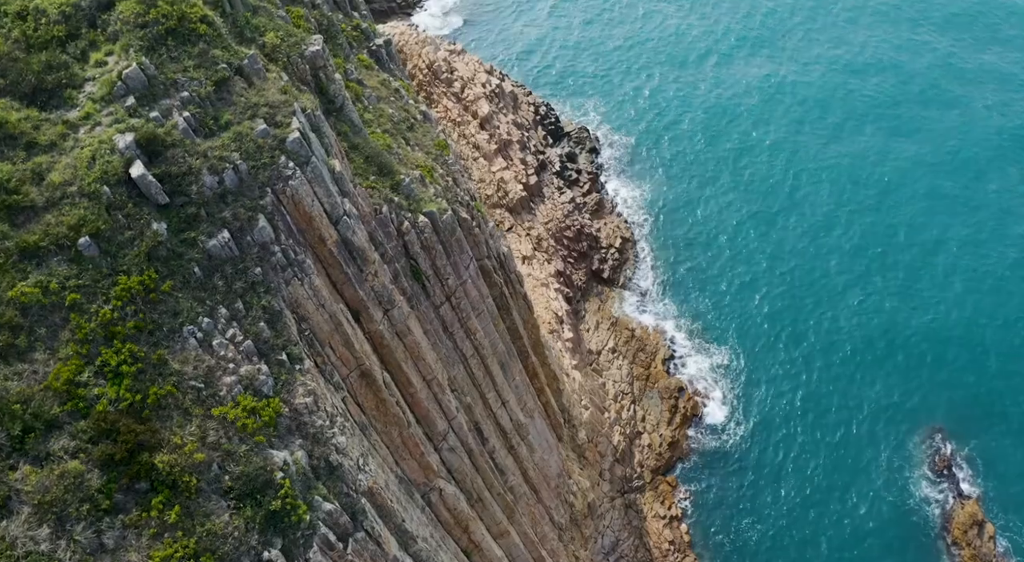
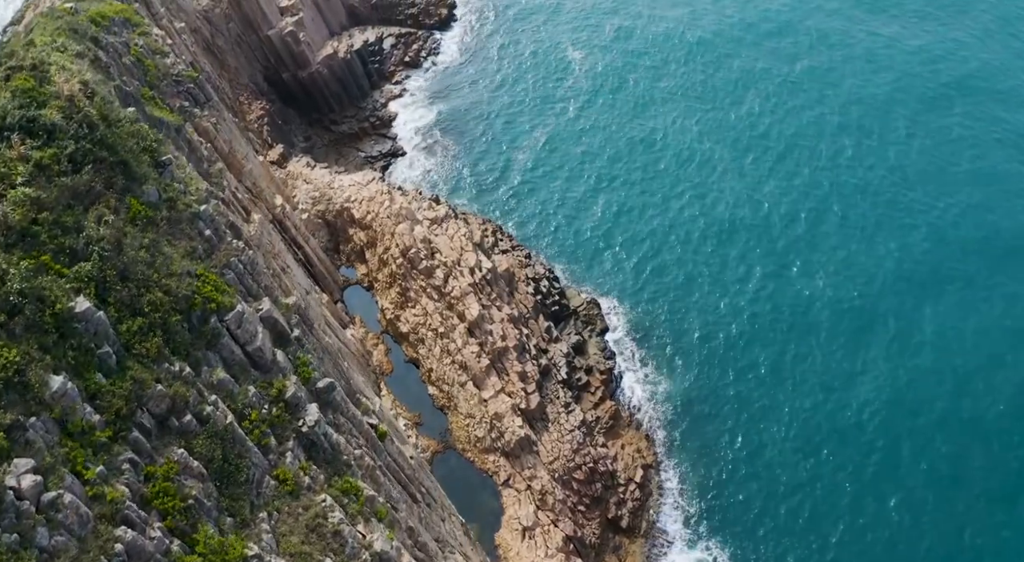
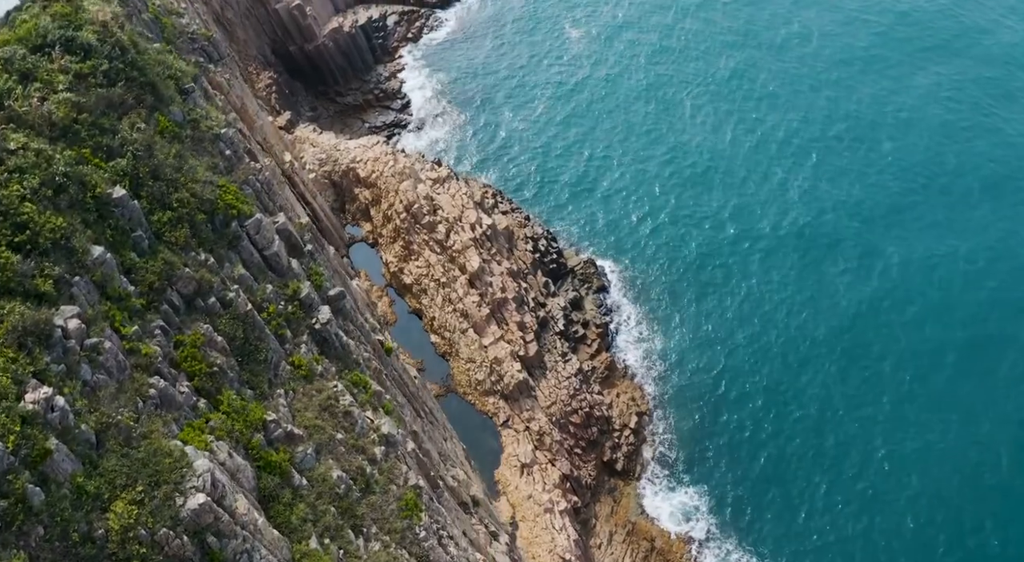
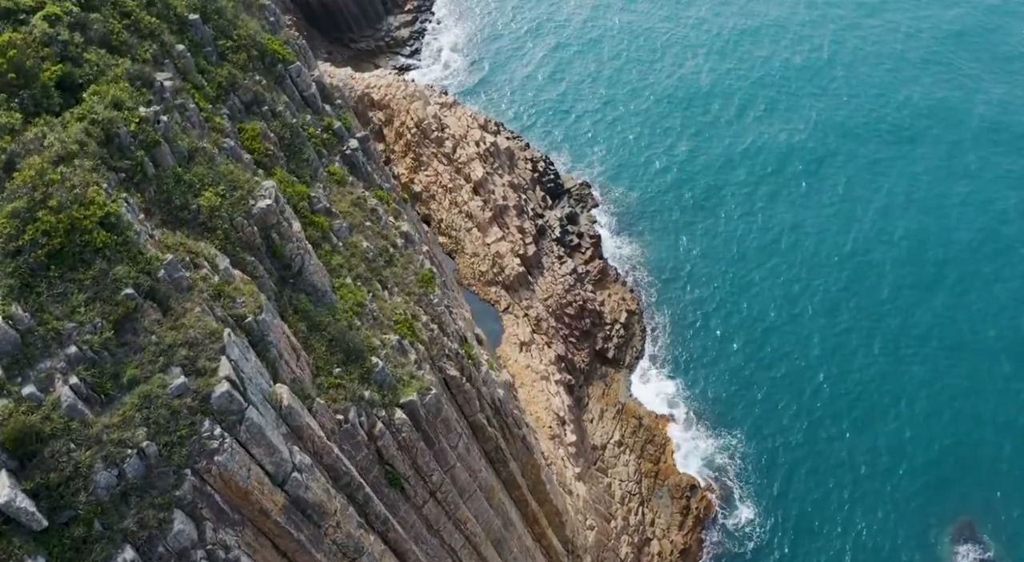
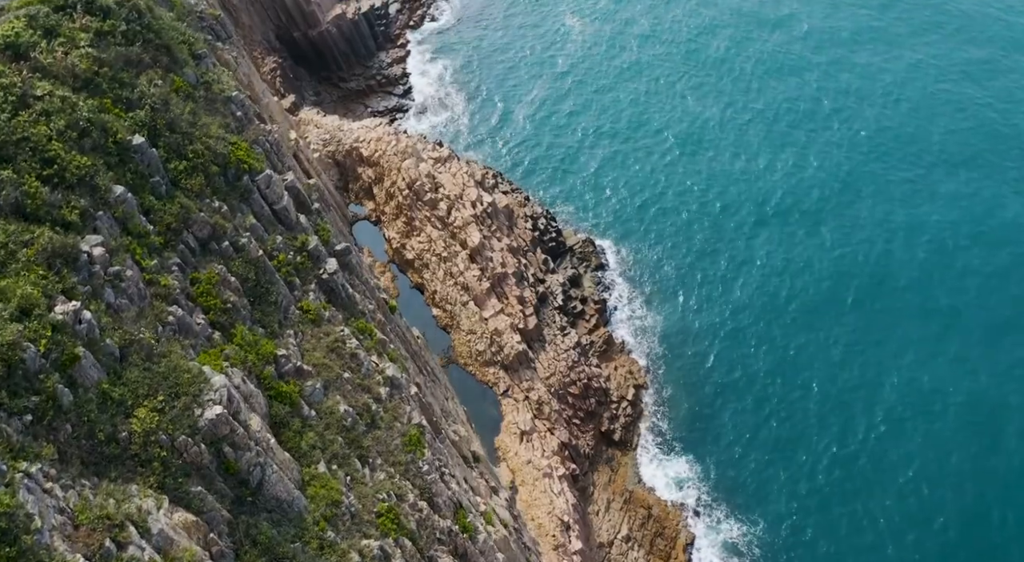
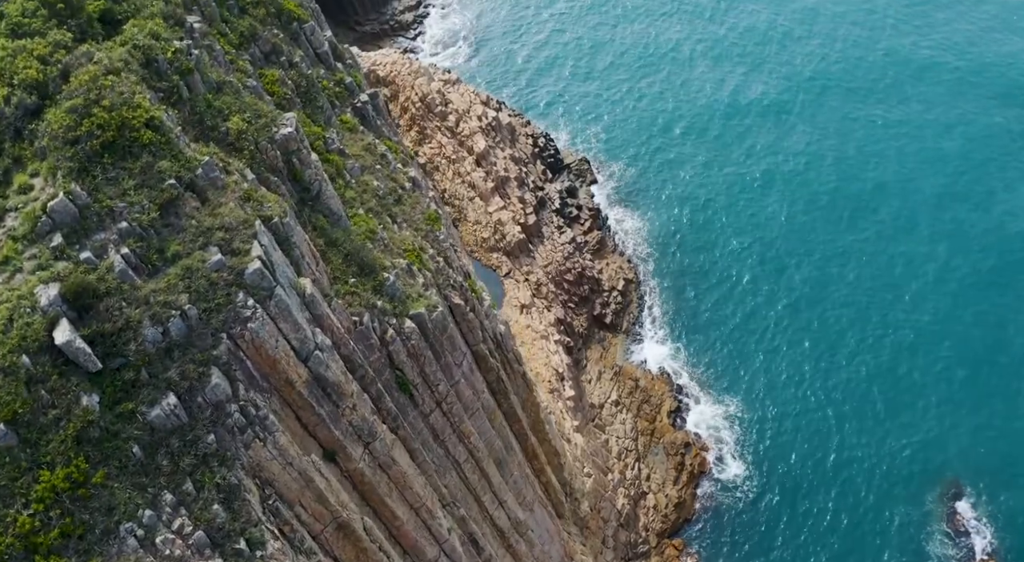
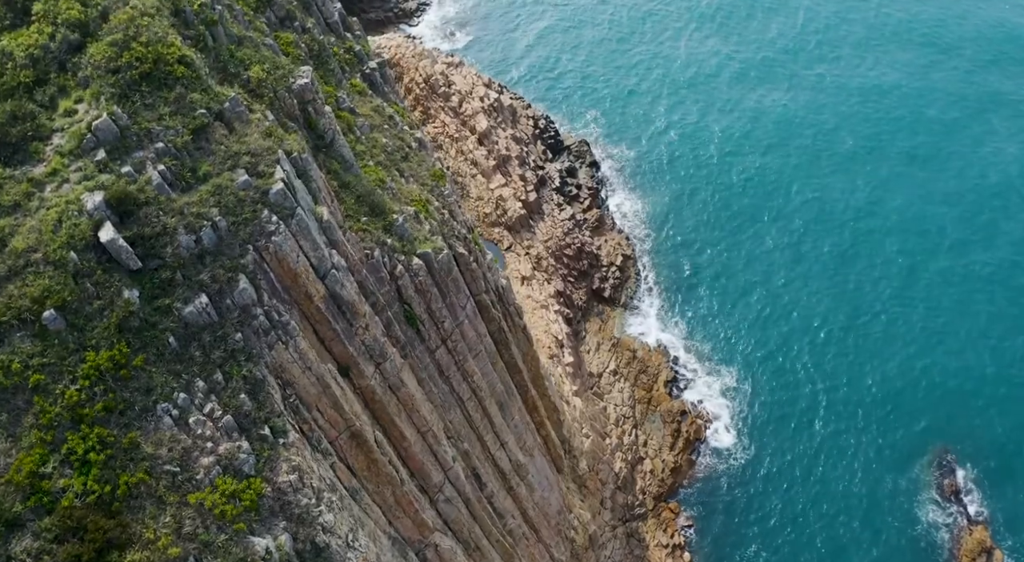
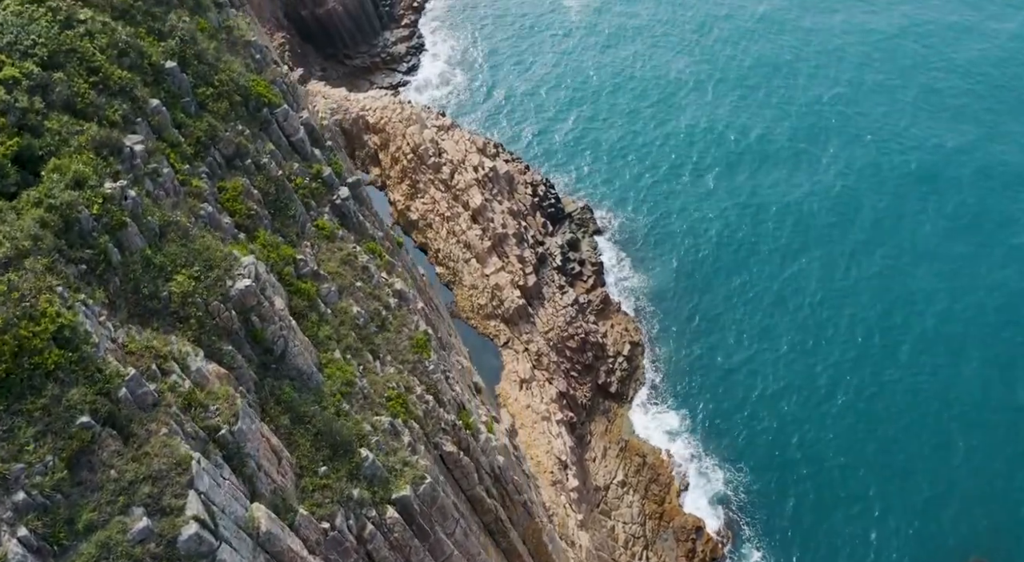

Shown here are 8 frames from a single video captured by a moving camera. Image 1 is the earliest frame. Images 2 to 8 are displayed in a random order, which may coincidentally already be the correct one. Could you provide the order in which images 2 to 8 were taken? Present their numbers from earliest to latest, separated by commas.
7, 6, 4, 8, 5, 3, 2
